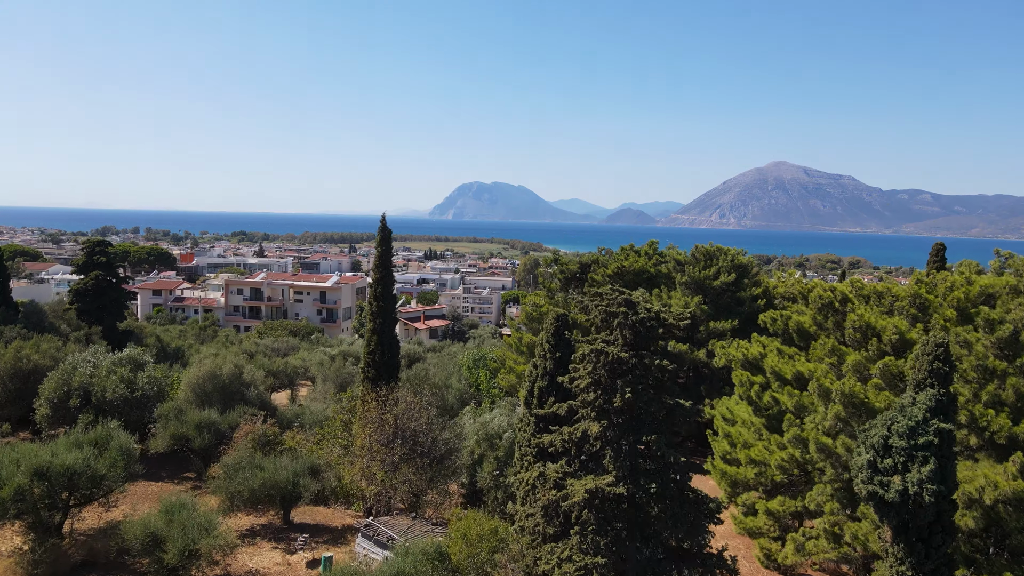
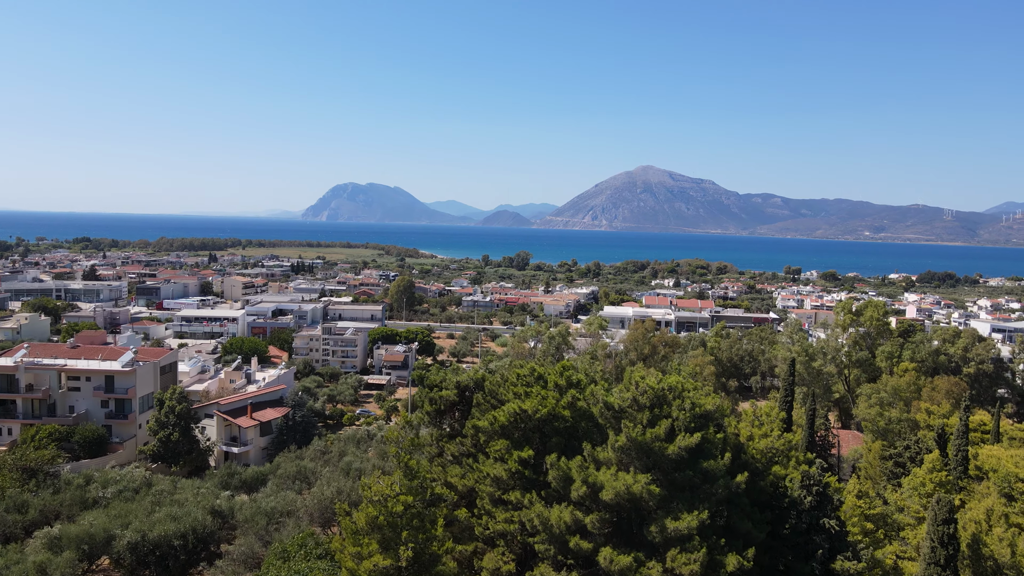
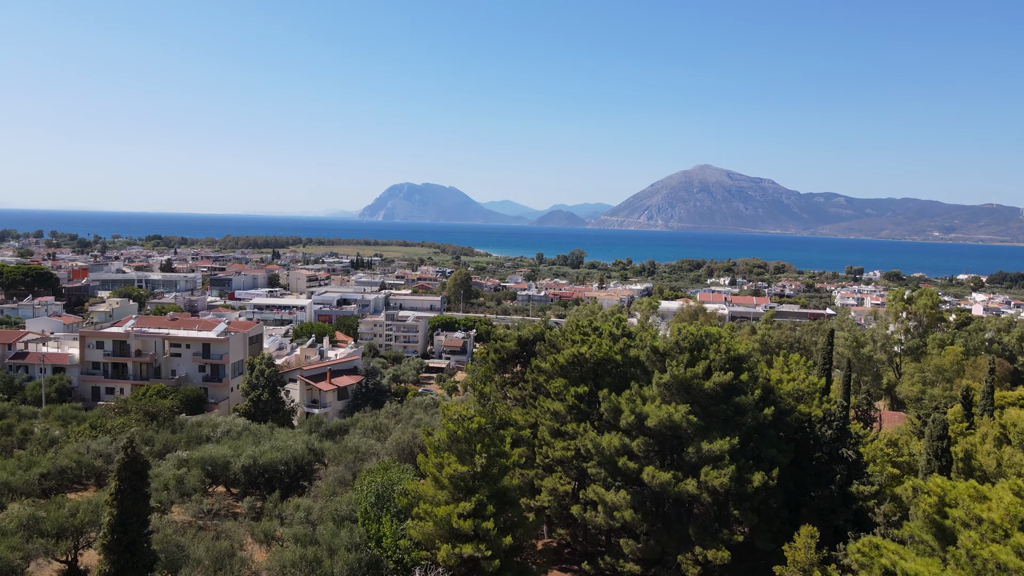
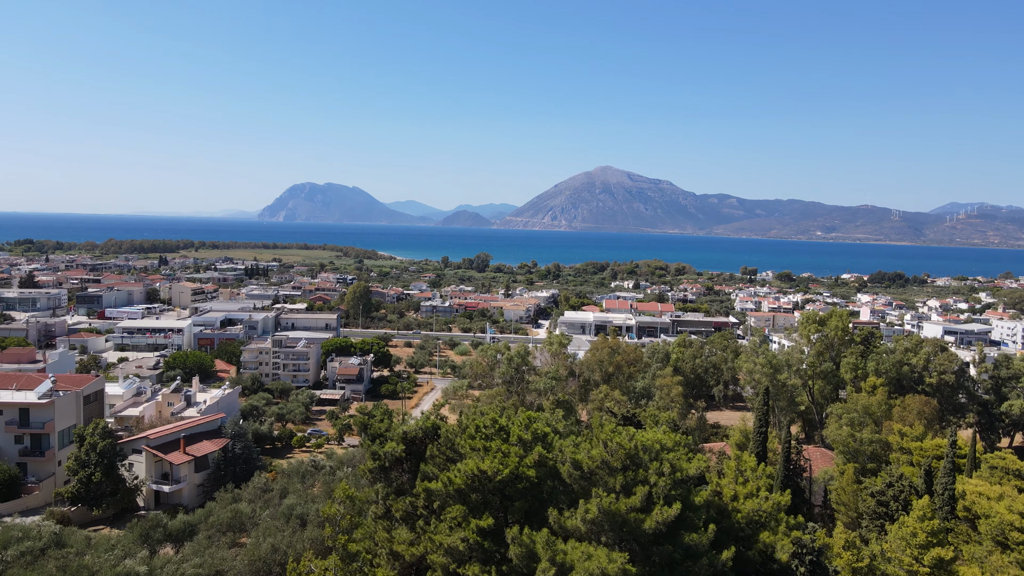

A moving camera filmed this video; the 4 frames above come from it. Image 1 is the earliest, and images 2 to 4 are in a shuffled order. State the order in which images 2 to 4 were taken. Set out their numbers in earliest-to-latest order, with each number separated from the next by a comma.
3, 2, 4
